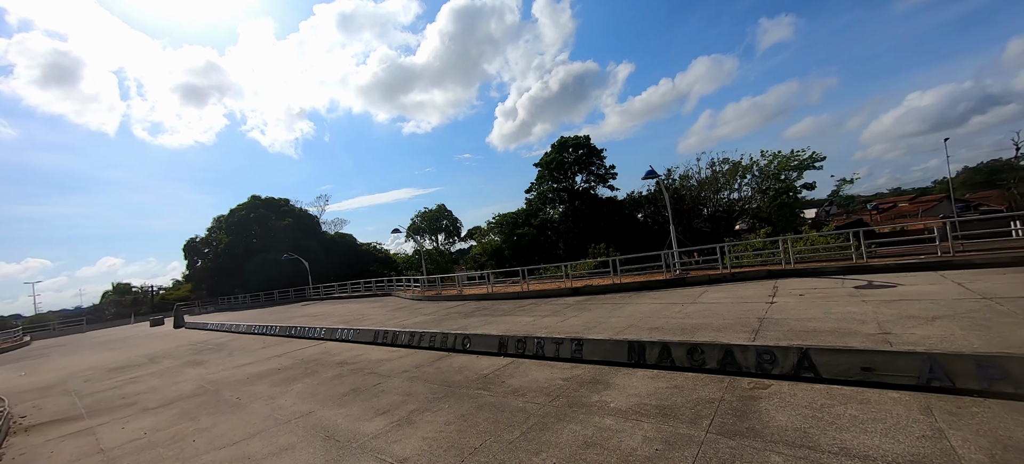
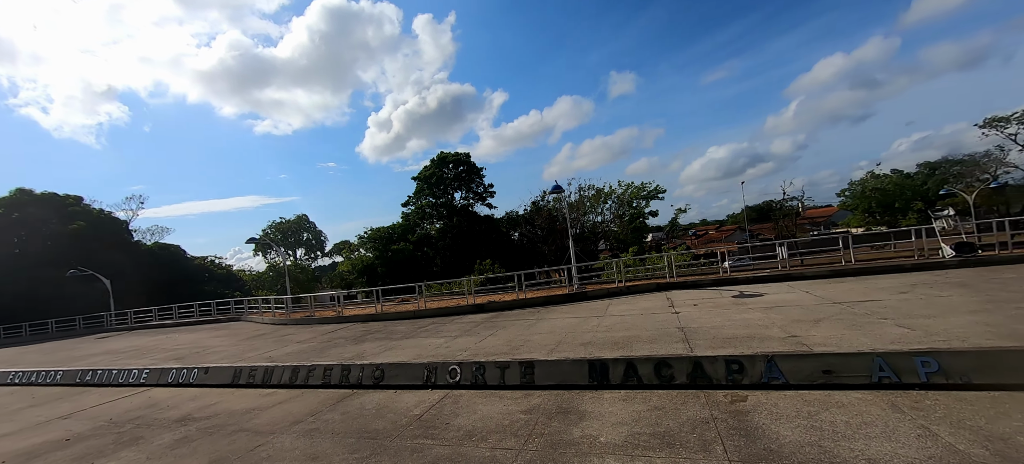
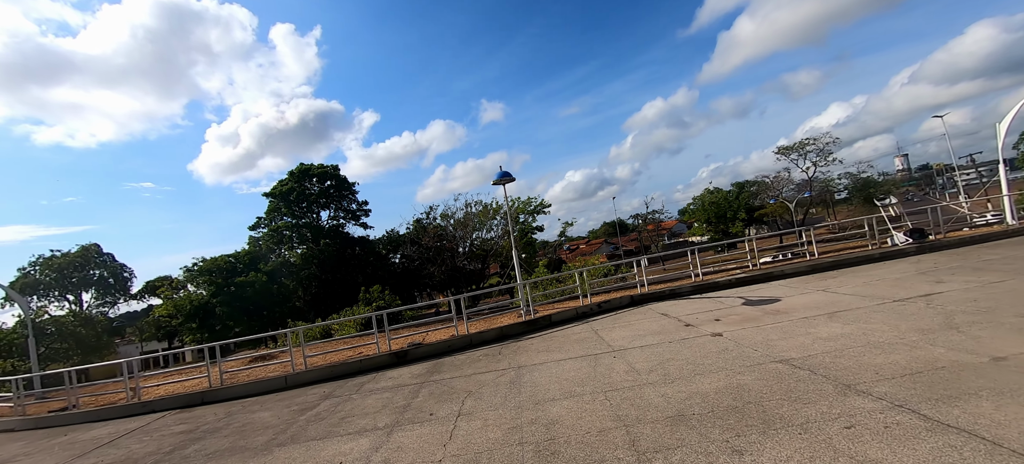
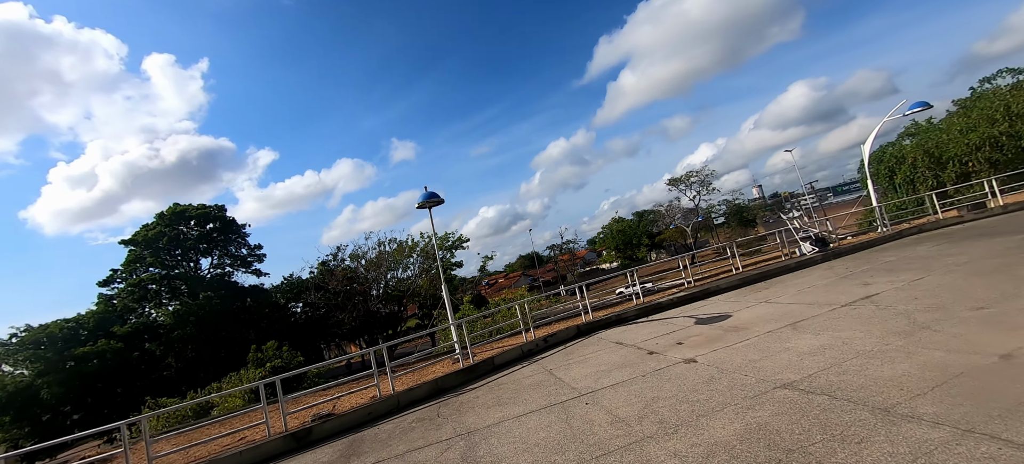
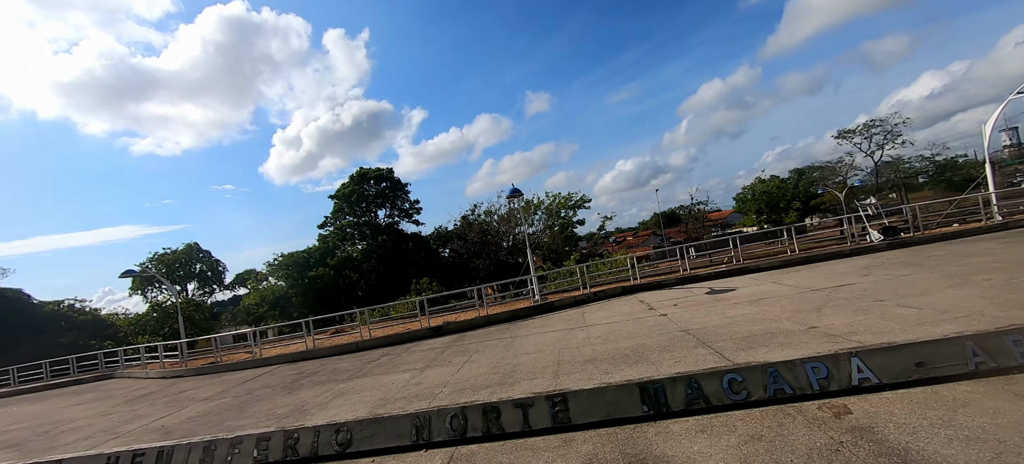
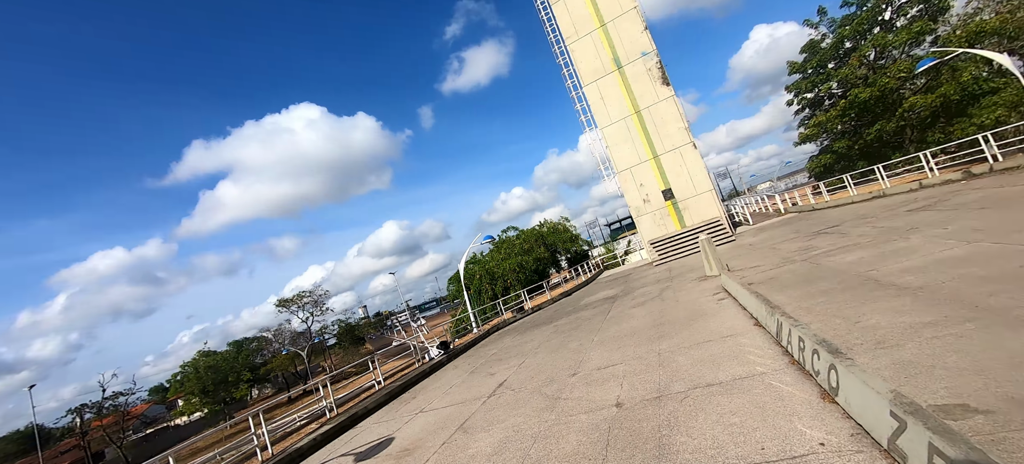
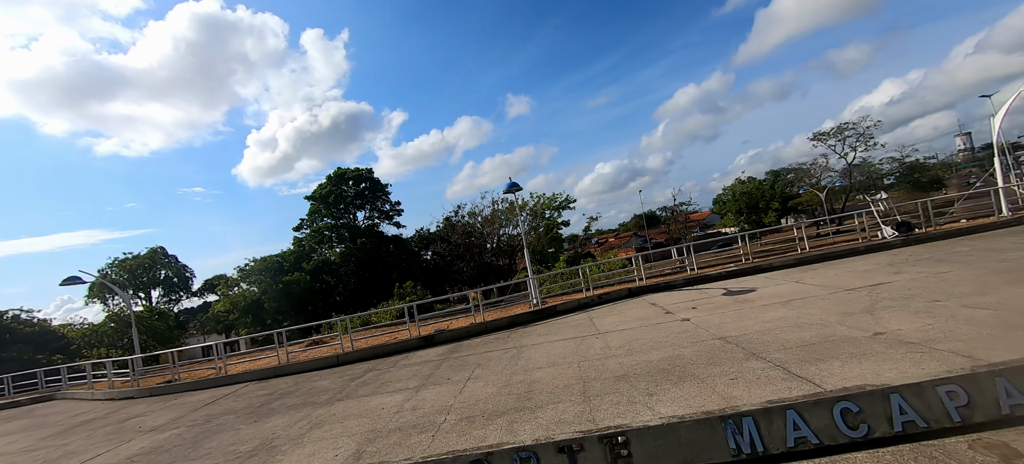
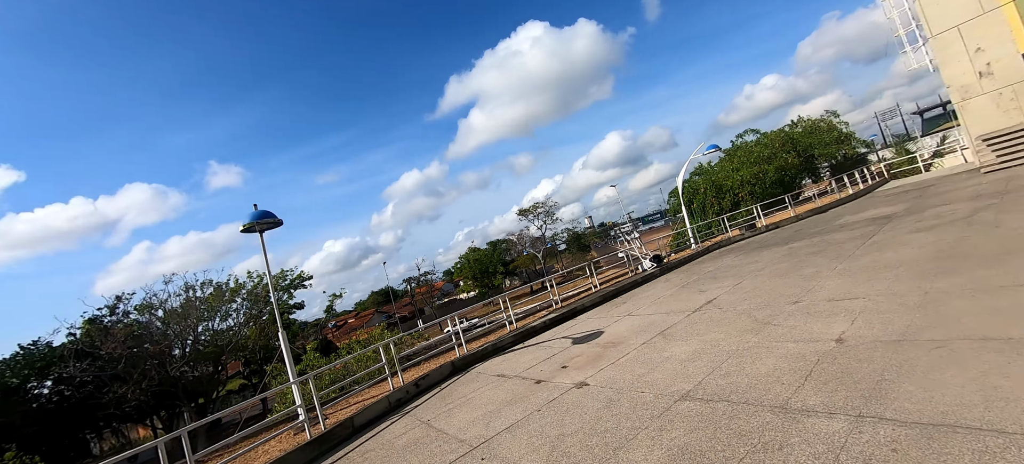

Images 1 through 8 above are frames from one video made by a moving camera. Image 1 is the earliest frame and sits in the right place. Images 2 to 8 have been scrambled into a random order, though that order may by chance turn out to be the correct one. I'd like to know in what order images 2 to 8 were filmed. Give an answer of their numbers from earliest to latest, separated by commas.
2, 5, 7, 3, 4, 8, 6
